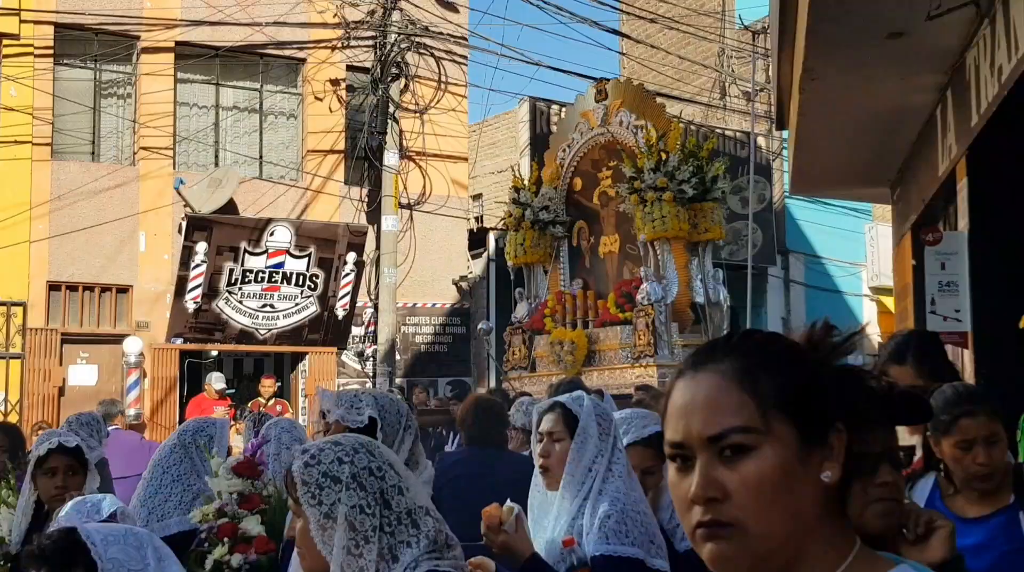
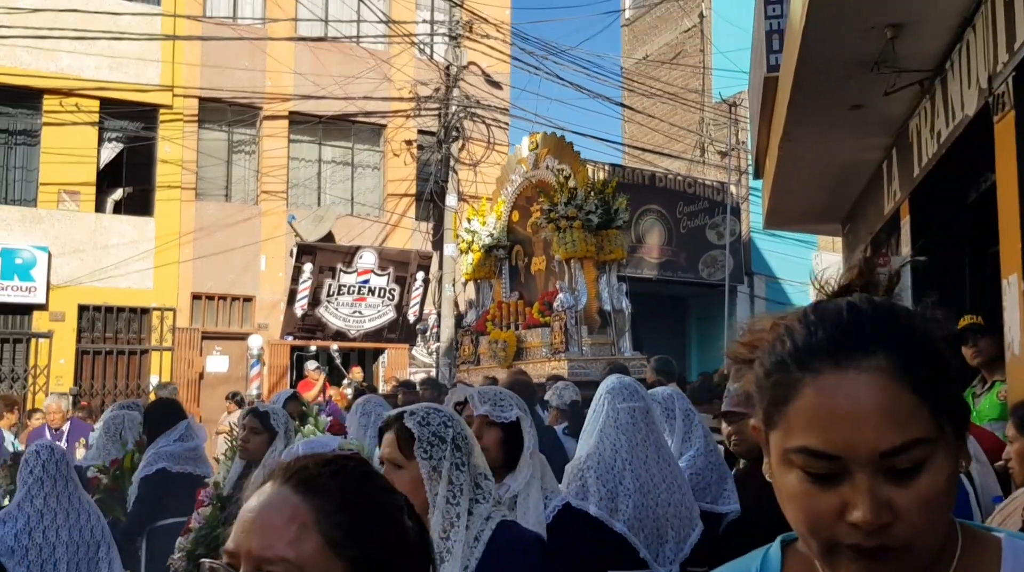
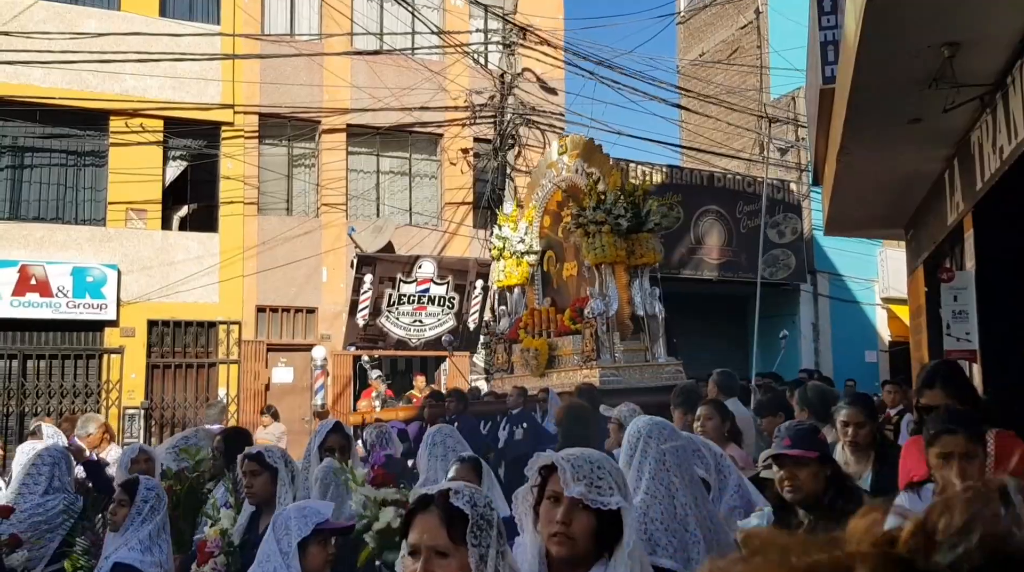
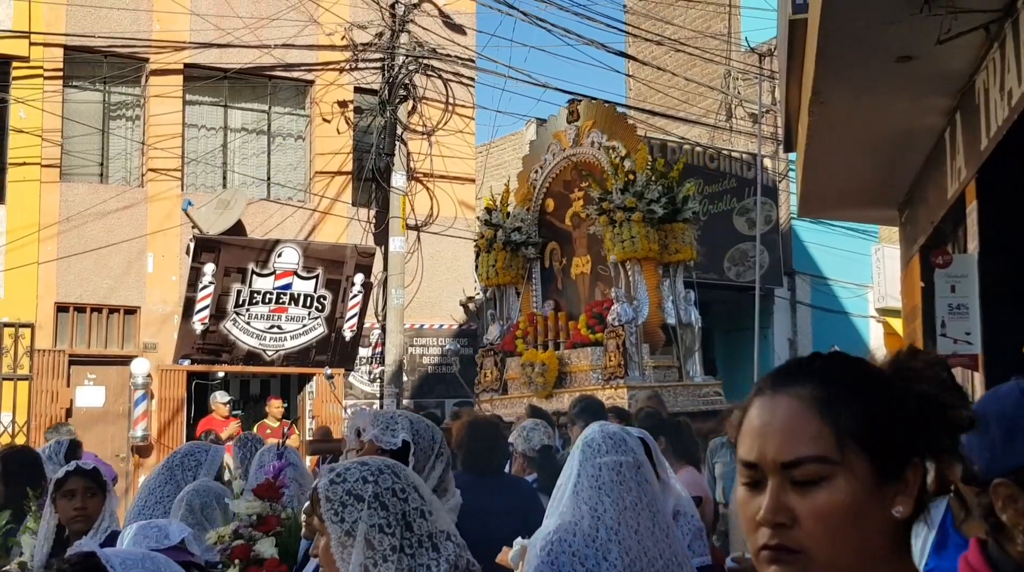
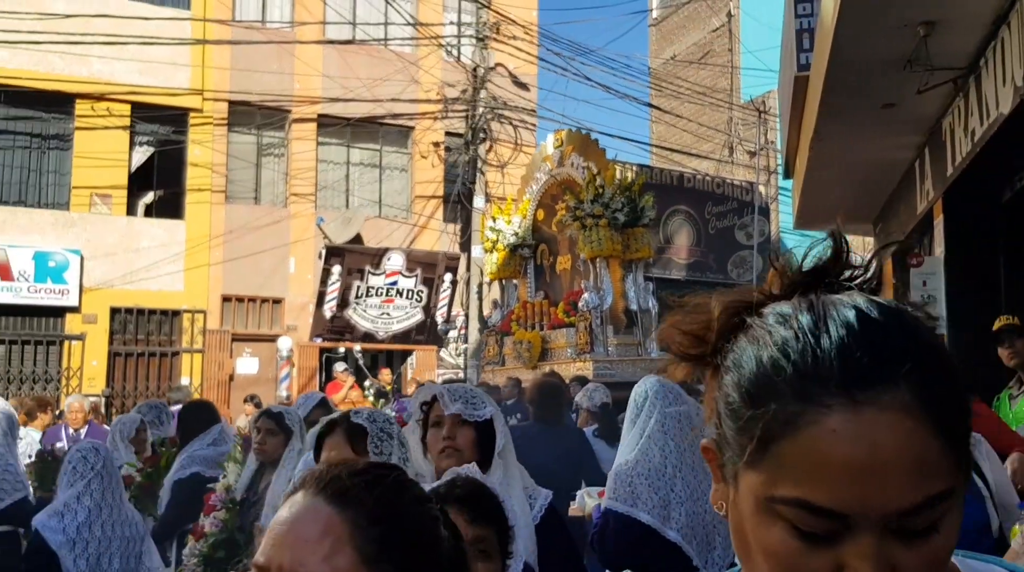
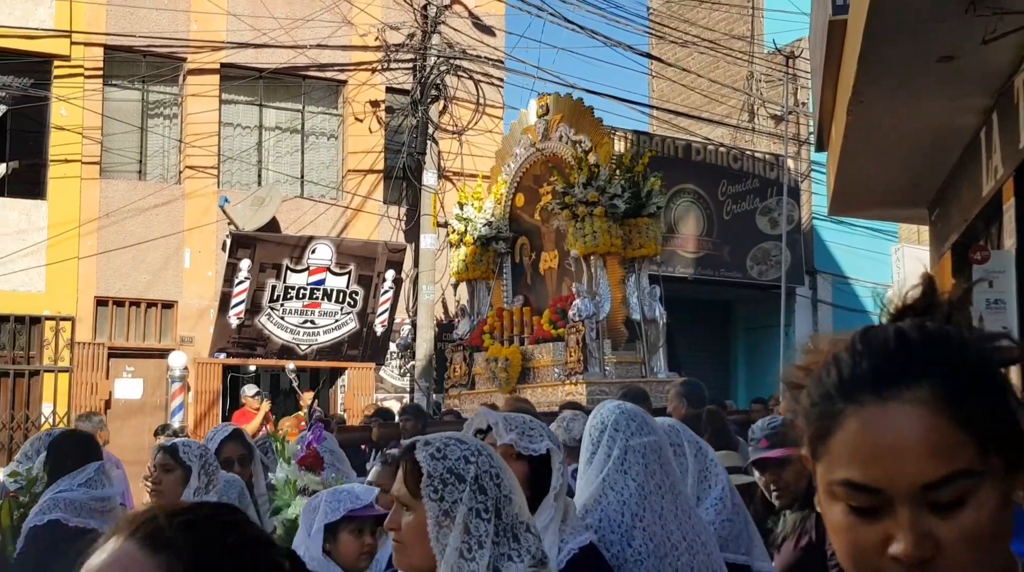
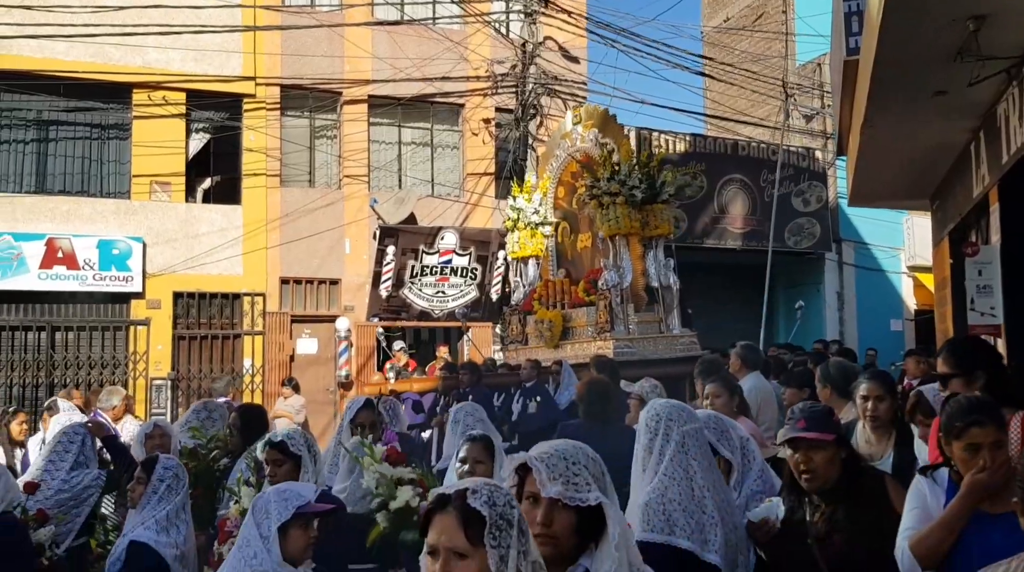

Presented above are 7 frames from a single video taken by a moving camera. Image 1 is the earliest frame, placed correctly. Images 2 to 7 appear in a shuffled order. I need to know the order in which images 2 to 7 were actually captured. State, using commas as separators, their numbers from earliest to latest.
4, 6, 2, 5, 3, 7
